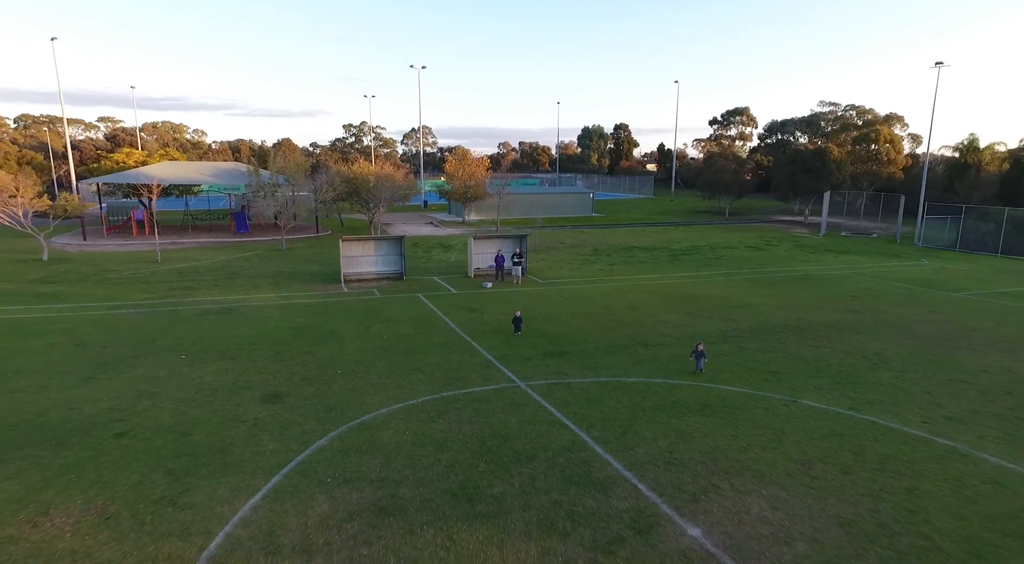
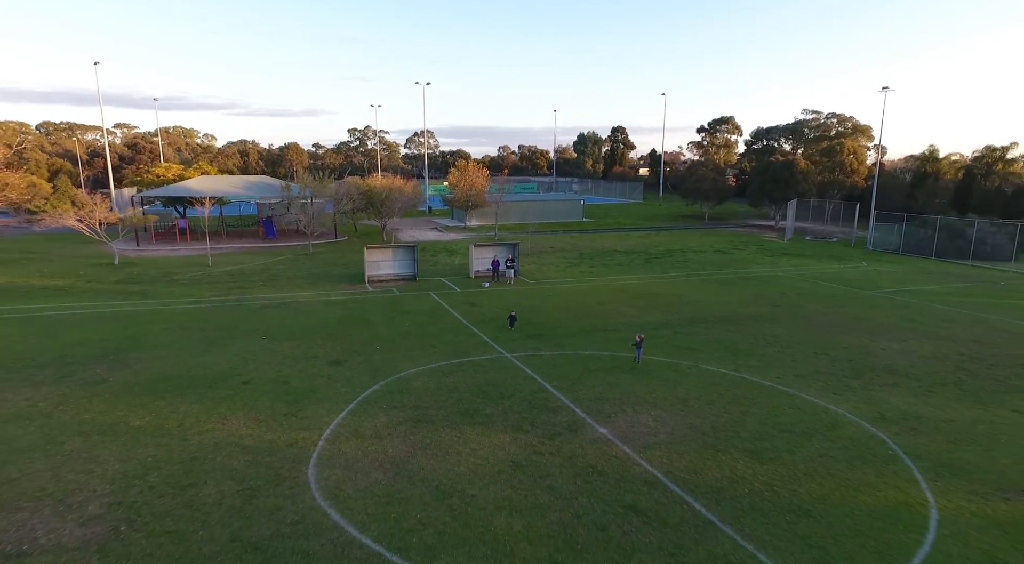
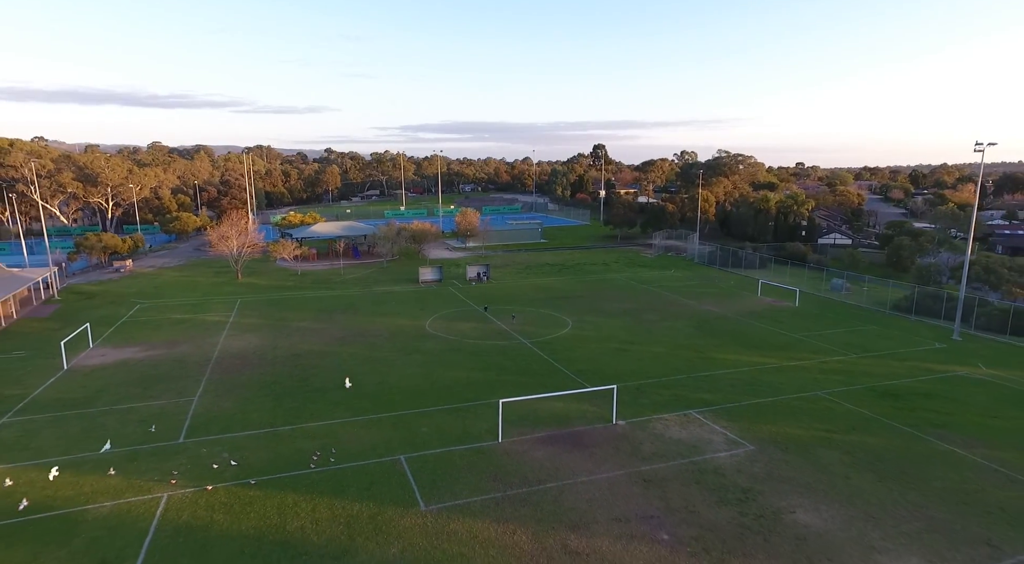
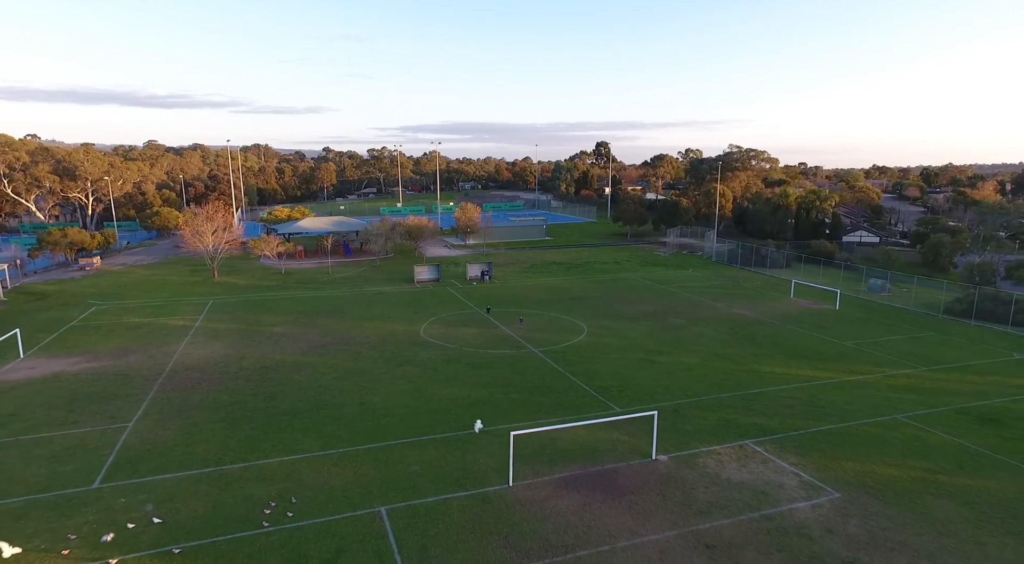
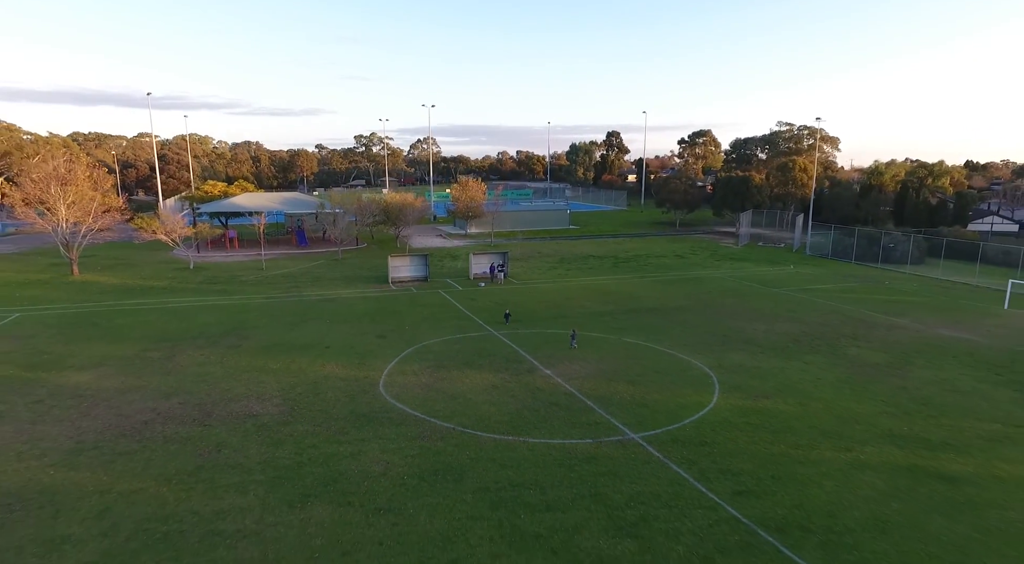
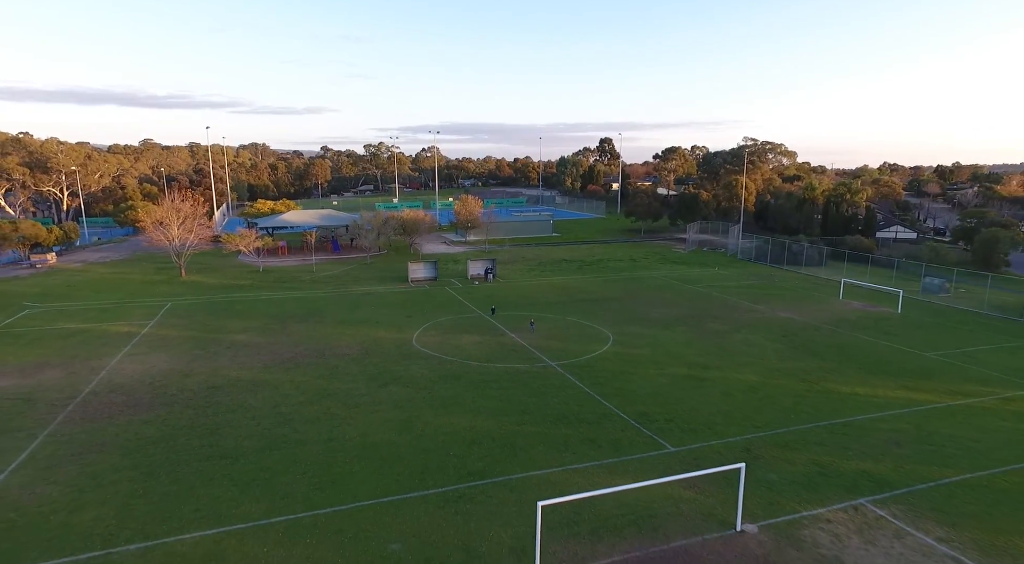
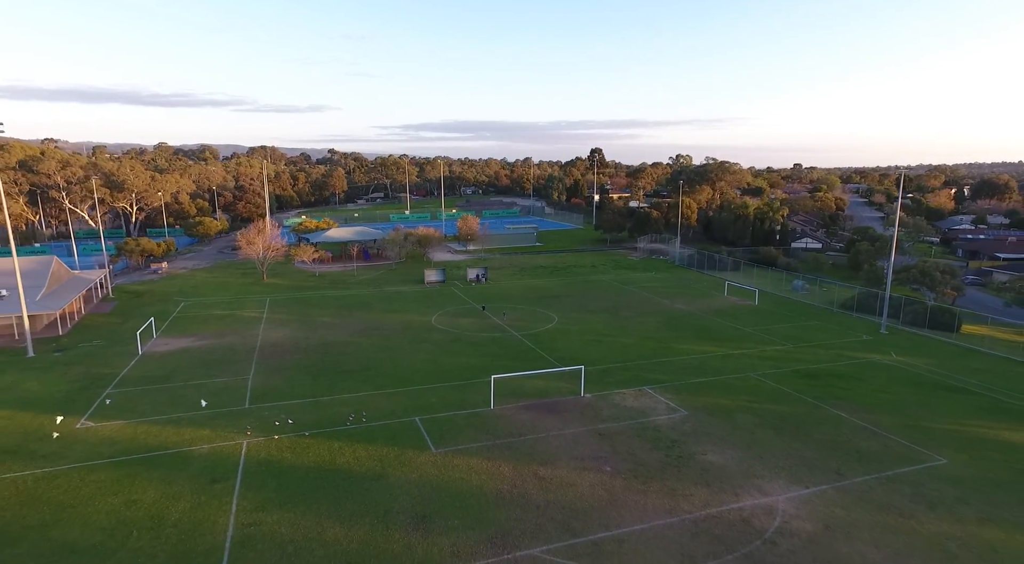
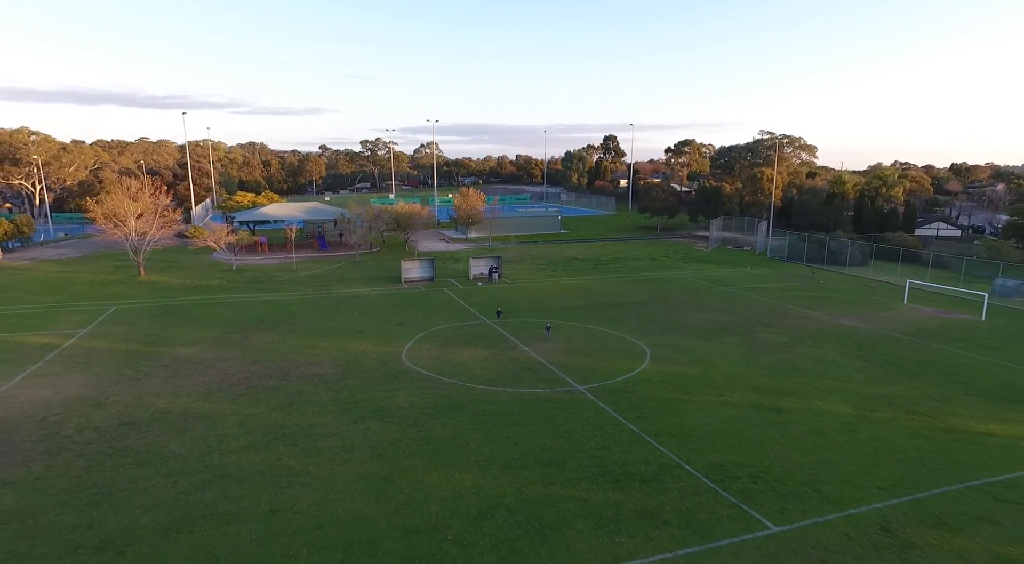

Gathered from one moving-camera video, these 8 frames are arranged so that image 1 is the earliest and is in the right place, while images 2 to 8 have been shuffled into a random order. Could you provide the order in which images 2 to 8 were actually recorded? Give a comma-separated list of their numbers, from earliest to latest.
2, 5, 8, 6, 4, 3, 7
